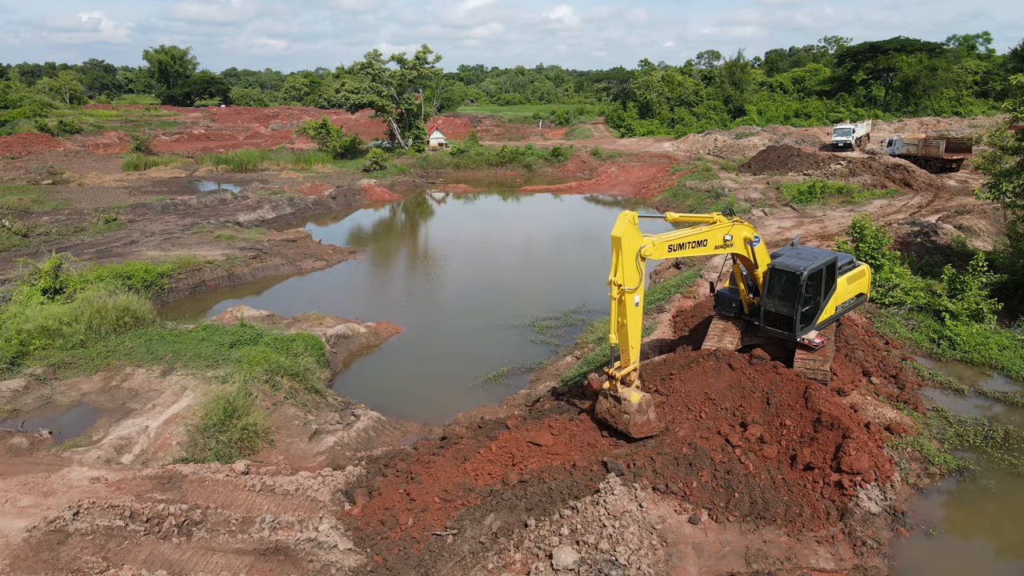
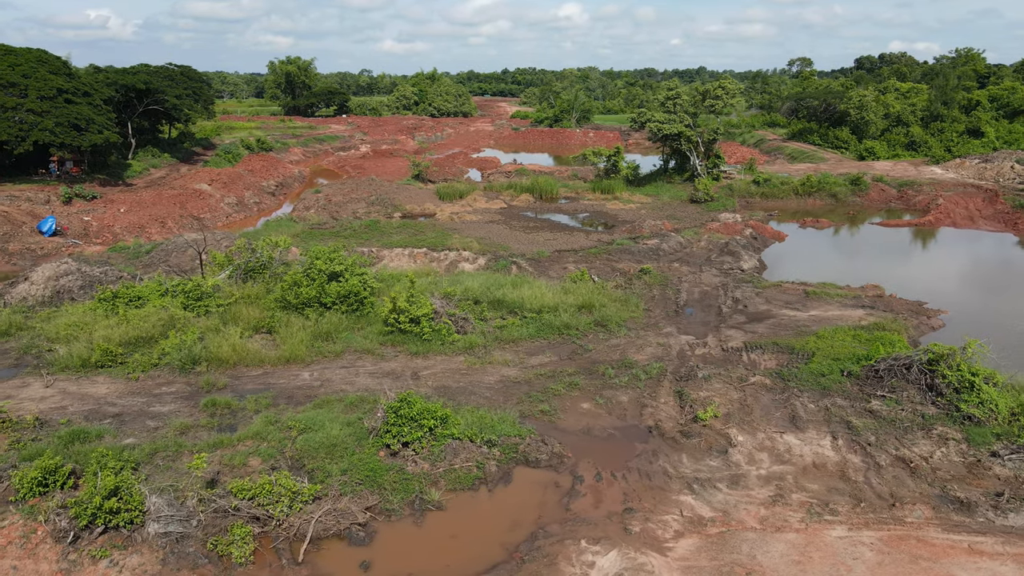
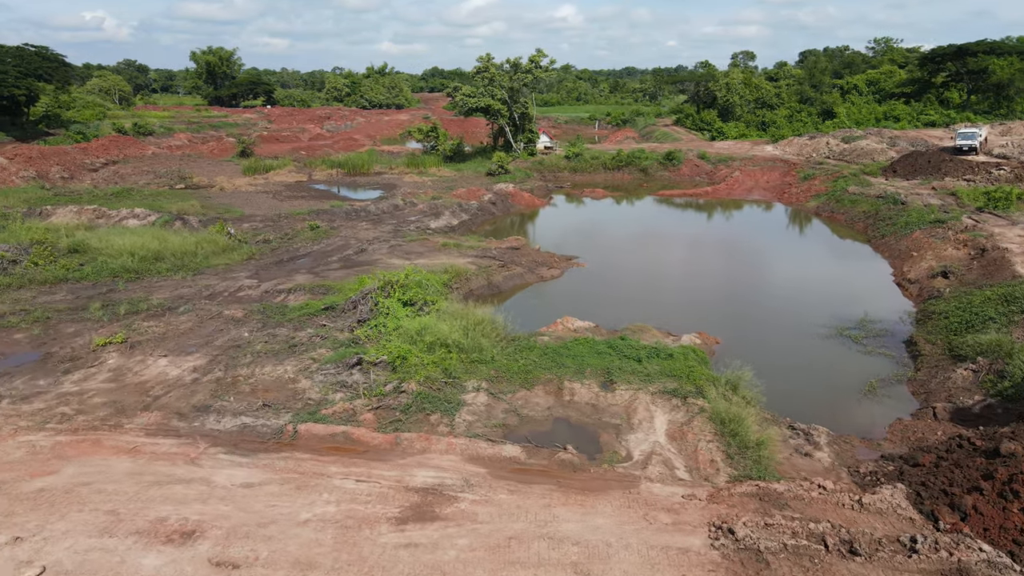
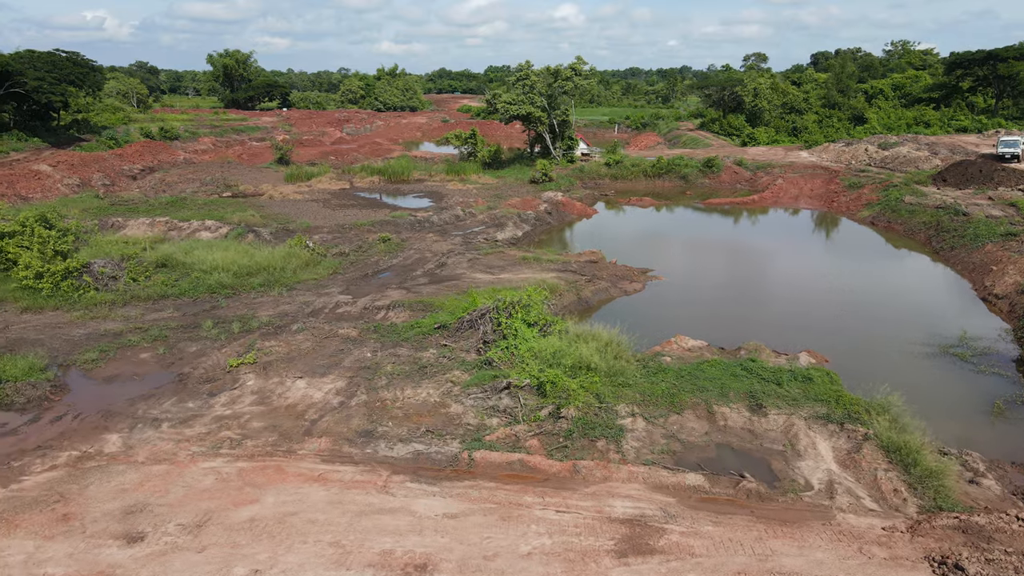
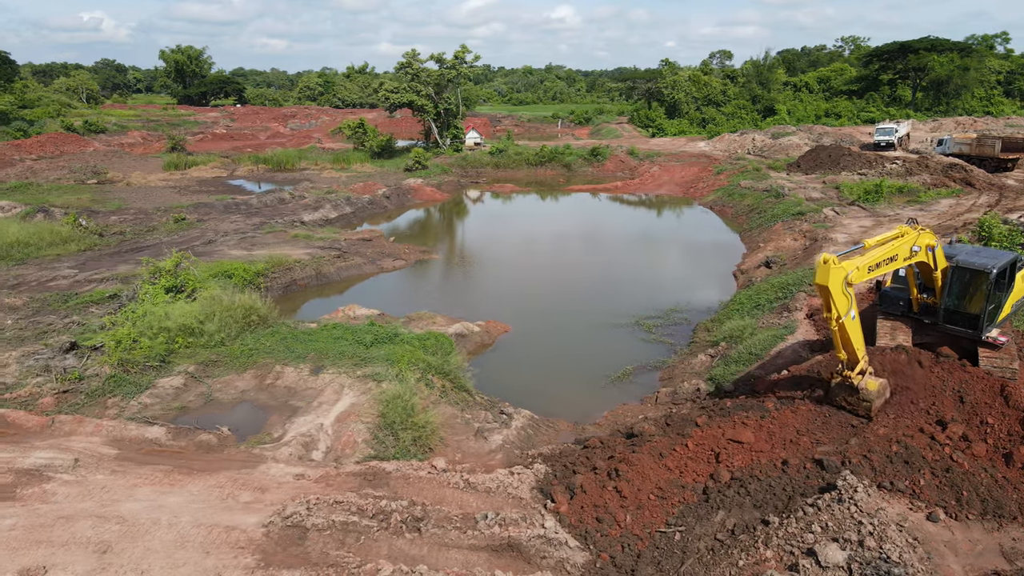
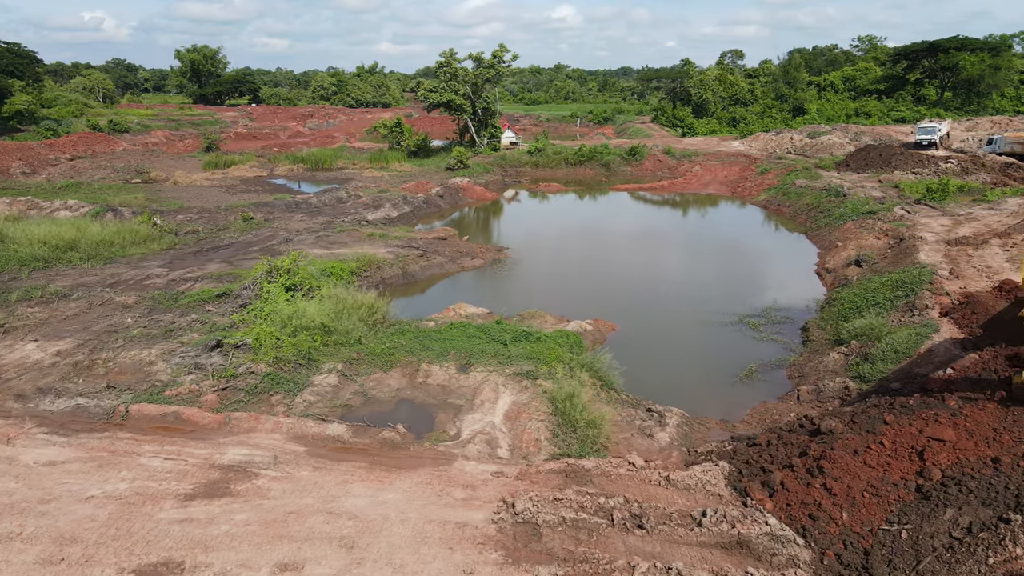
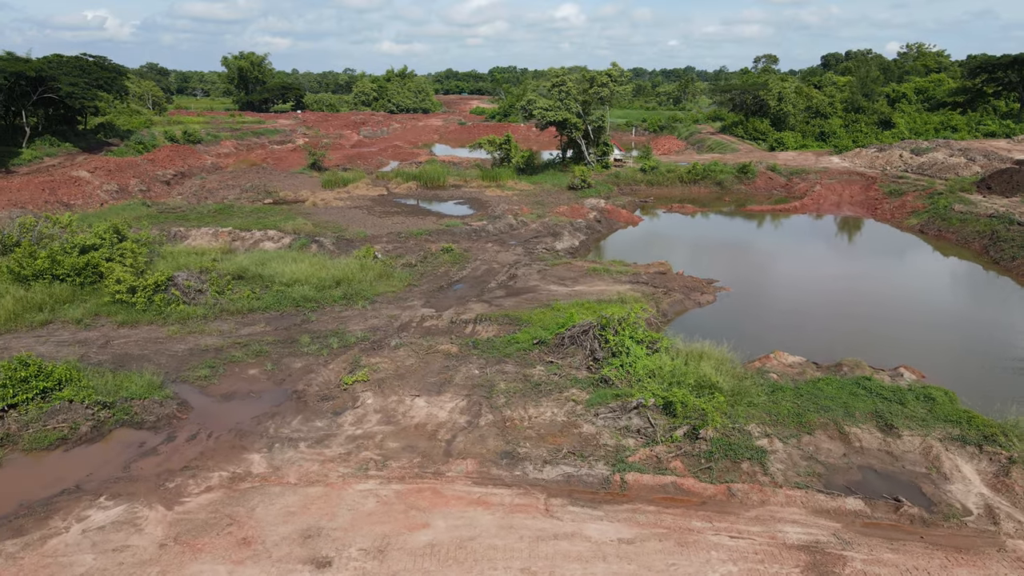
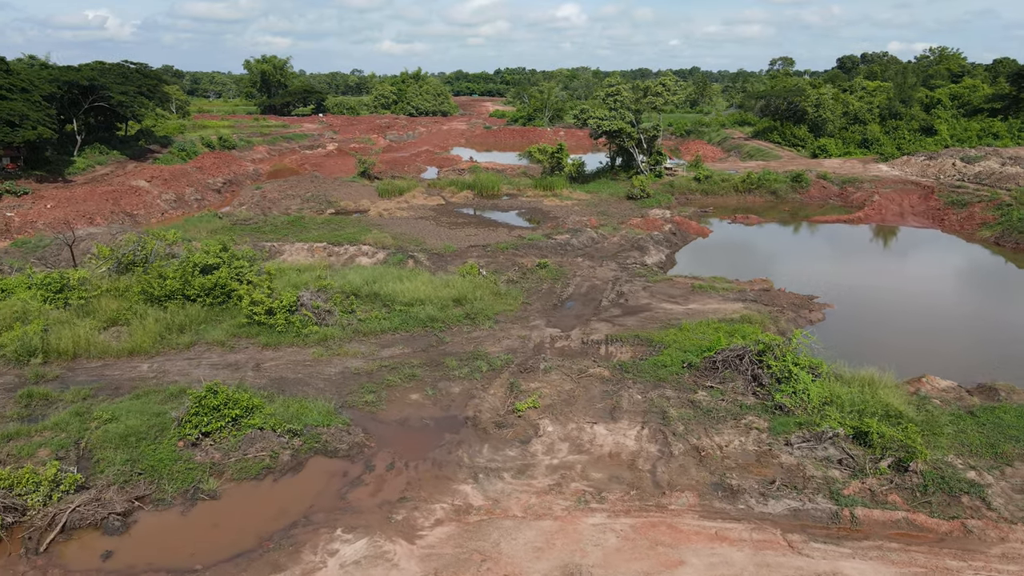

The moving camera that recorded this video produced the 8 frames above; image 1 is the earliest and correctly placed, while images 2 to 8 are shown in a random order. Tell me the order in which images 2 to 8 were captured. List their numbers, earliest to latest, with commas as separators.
5, 6, 3, 4, 7, 8, 2
